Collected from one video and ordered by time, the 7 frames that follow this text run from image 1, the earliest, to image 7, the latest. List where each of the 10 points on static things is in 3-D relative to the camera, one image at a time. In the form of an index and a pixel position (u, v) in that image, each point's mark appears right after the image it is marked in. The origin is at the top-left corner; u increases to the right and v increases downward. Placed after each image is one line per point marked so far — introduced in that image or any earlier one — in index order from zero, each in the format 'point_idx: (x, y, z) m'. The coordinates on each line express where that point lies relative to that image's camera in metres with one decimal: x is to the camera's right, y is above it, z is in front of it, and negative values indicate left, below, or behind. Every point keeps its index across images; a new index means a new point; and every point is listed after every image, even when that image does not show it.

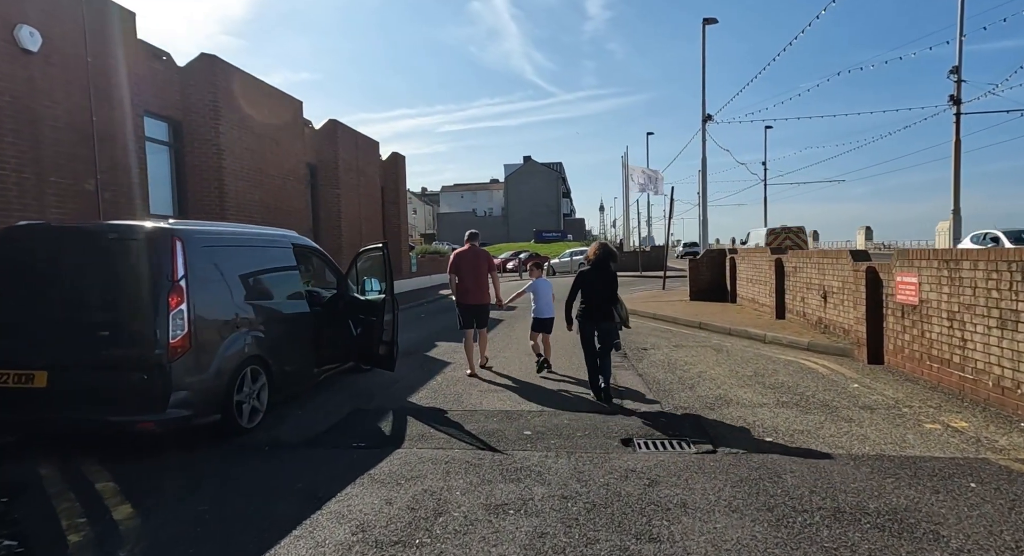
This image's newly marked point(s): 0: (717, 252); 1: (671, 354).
0: (+5.9, +0.8, +15.6) m
1: (+2.6, -1.2, +8.9) m
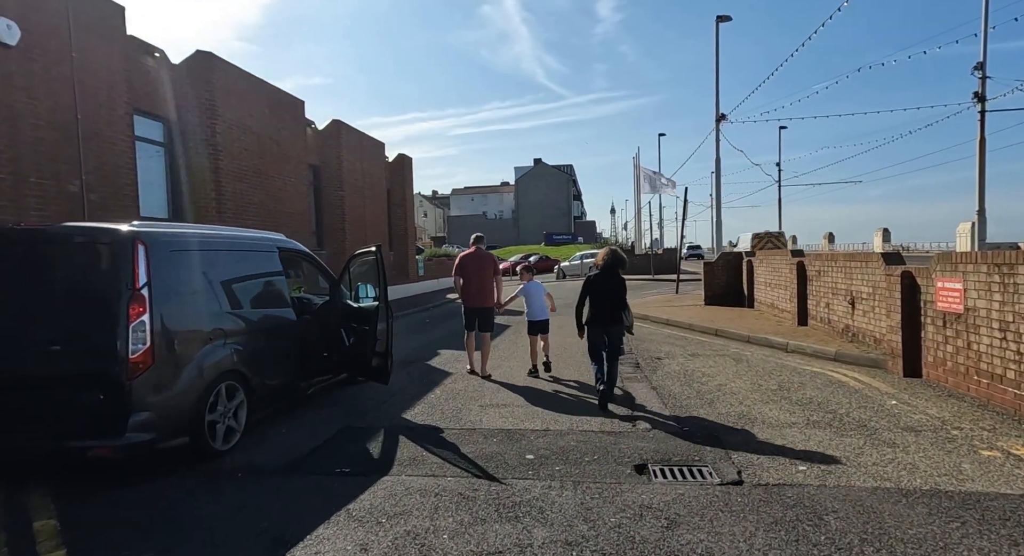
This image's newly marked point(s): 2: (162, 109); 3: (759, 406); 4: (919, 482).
0: (+6.1, +0.7, +15.0) m
1: (+2.7, -1.3, +8.4) m
2: (-6.3, +3.0, +9.7) m
3: (+2.7, -1.4, +5.8) m
4: (+2.8, -1.4, +3.7) m
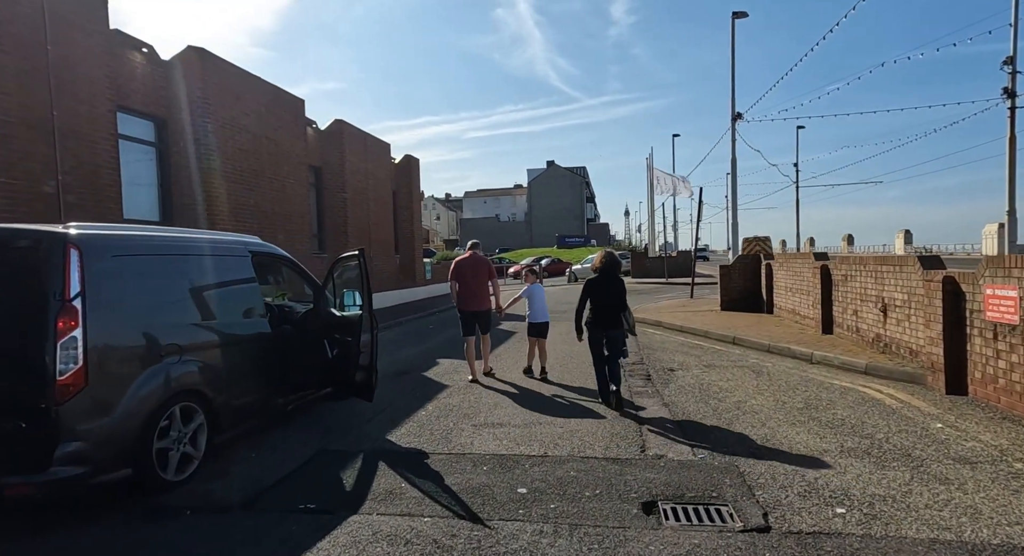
0: (+6.3, +0.5, +14.3) m
1: (+2.7, -1.4, +7.7) m
2: (-6.2, +2.9, +9.3) m
3: (+2.6, -1.4, +5.2) m
4: (+2.7, -1.4, +3.0) m
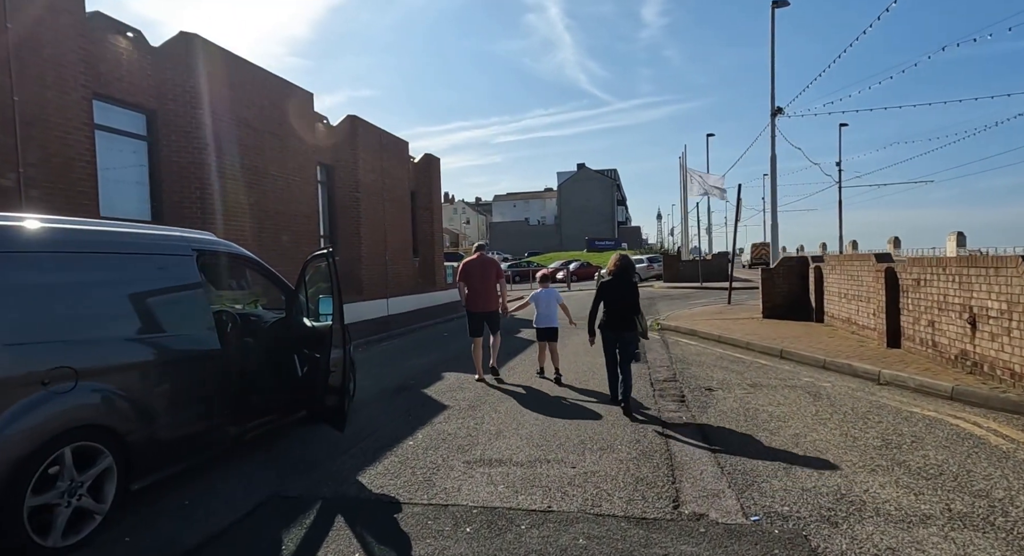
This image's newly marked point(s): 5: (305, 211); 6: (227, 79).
0: (+6.8, +0.4, +12.9) m
1: (+2.9, -1.5, +6.6) m
2: (-6.0, +2.9, +8.6) m
3: (+2.6, -1.5, +4.0) m
4: (+2.5, -1.5, +1.9) m
5: (-4.8, +1.6, +12.6) m
6: (-5.4, +3.8, +10.1) m
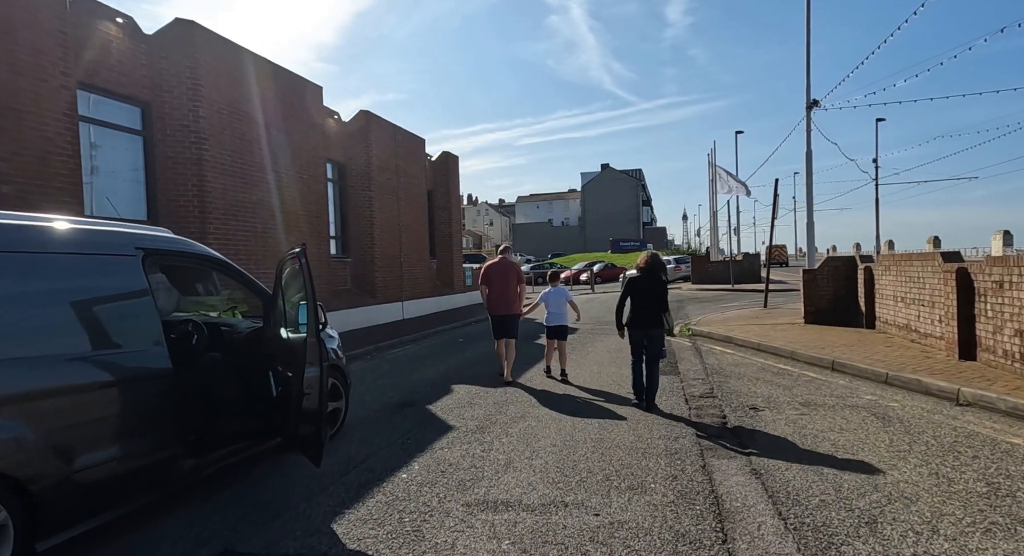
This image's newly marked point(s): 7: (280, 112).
0: (+7.2, +0.4, +11.8) m
1: (+3.0, -1.5, +5.6) m
2: (-5.7, +2.8, +8.1) m
3: (+2.6, -1.5, +3.1) m
4: (+2.5, -1.5, +1.0) m
5: (-4.4, +1.5, +12.0) m
6: (-5.1, +3.7, +9.6) m
7: (-4.7, +3.4, +11.0) m
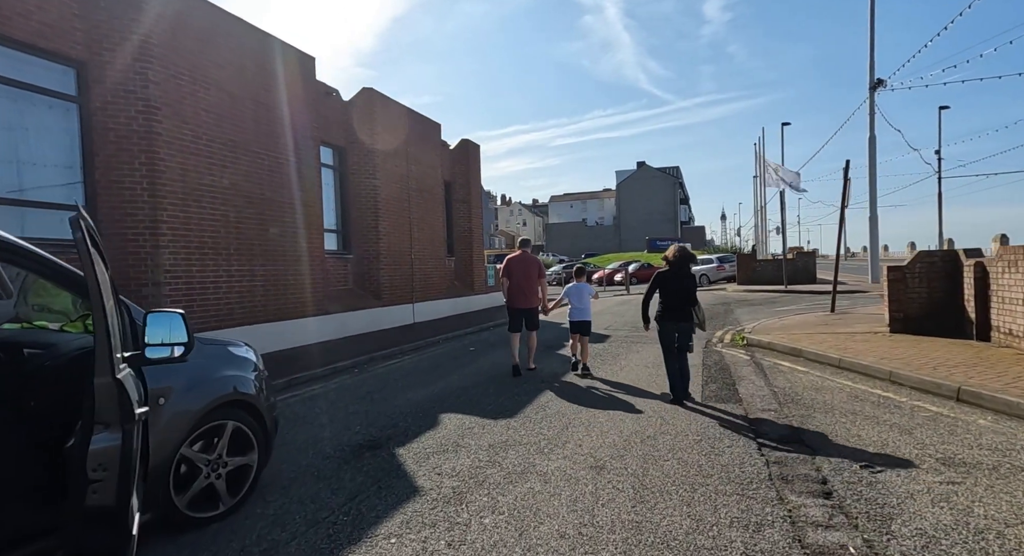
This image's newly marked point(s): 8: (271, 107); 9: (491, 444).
0: (+7.5, +0.4, +9.5) m
1: (+3.0, -1.4, +3.6) m
2: (-5.6, +2.9, +6.7) m
3: (+2.4, -1.5, +1.1) m
4: (+2.1, -1.4, -1.0) m
5: (-4.0, +1.5, +10.4) m
6: (-4.8, +3.7, +8.1) m
7: (-4.4, +3.4, +9.4) m
8: (-4.4, +3.1, +9.5) m
9: (-0.2, -1.5, +4.8) m
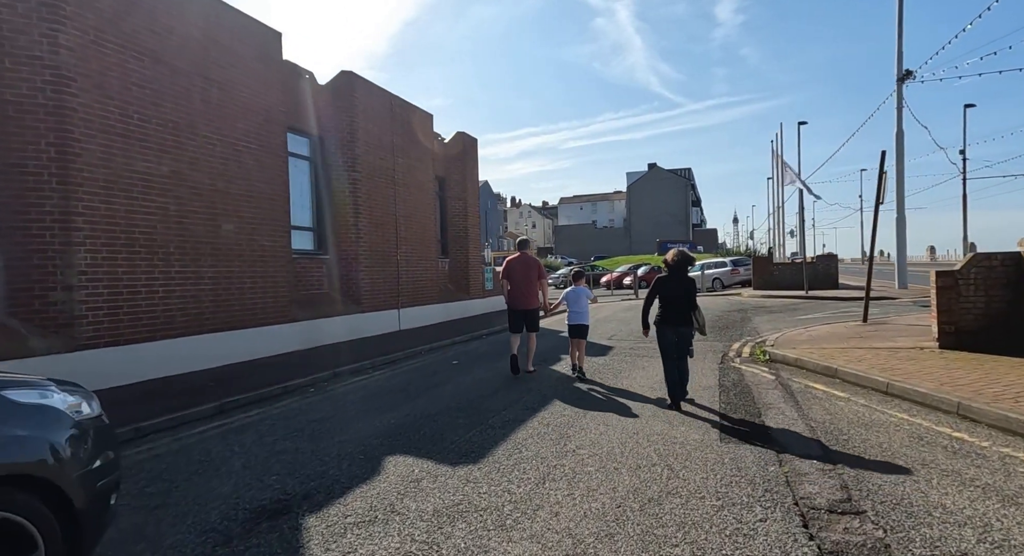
0: (+7.3, +0.3, +8.1) m
1: (+2.6, -1.5, +2.3) m
2: (-5.8, +2.9, +5.5) m
3: (+2.0, -1.5, -0.2) m
4: (+1.7, -1.5, -2.3) m
5: (-4.2, +1.5, +9.2) m
6: (-5.1, +3.7, +6.9) m
7: (-4.6, +3.4, +8.3) m
8: (-4.6, +3.0, +8.3) m
9: (-0.5, -1.5, +3.6) m
